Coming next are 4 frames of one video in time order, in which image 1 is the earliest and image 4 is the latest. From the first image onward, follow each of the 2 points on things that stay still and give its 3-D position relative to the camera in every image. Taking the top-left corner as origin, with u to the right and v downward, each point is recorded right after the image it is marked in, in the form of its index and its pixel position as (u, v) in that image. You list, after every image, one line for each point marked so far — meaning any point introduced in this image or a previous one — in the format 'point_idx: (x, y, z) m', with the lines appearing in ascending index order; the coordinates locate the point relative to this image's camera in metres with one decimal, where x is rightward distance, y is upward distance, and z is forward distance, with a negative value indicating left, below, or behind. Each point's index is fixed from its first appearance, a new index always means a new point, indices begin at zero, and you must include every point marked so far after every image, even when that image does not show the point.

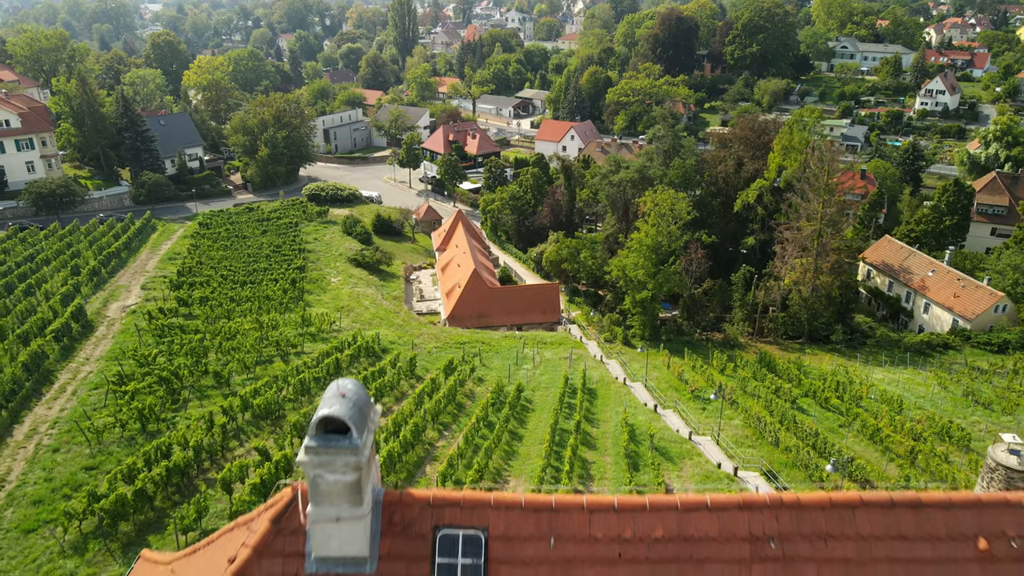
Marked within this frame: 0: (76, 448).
0: (-13.9, -5.1, +19.7) m
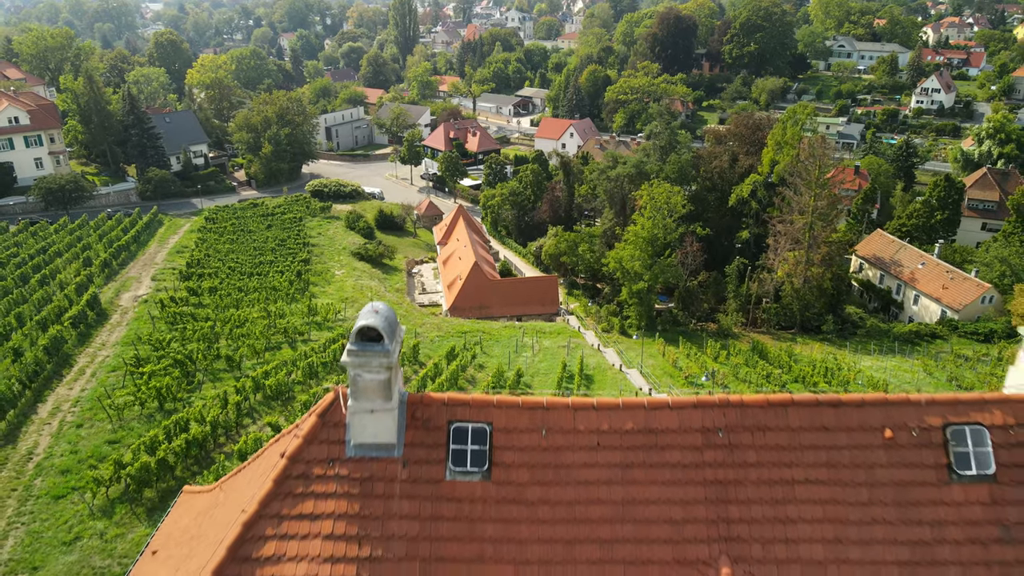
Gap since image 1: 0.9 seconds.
0: (-13.9, -4.6, +20.7) m
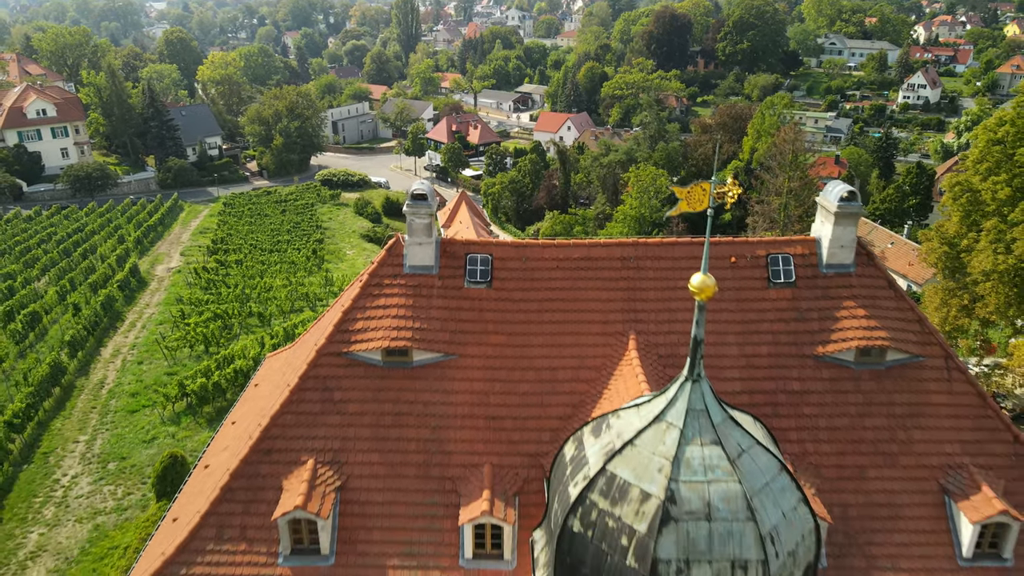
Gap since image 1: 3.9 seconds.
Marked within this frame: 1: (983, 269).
0: (-14.0, -2.9, +24.2) m
1: (+12.7, +0.5, +16.6) m
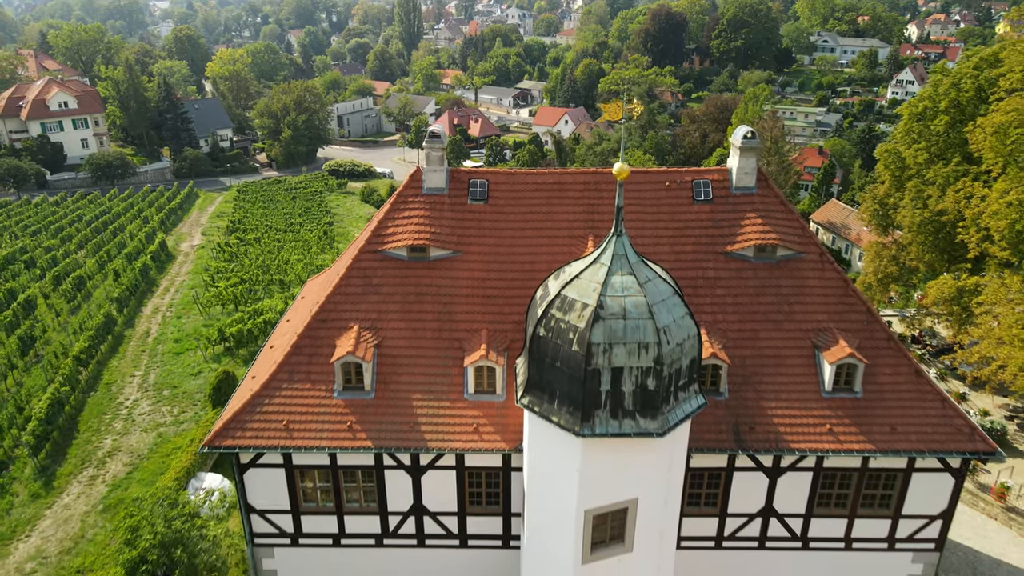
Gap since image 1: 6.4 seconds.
0: (-14.1, -1.3, +27.3) m
1: (+12.5, +2.1, +19.7) m
